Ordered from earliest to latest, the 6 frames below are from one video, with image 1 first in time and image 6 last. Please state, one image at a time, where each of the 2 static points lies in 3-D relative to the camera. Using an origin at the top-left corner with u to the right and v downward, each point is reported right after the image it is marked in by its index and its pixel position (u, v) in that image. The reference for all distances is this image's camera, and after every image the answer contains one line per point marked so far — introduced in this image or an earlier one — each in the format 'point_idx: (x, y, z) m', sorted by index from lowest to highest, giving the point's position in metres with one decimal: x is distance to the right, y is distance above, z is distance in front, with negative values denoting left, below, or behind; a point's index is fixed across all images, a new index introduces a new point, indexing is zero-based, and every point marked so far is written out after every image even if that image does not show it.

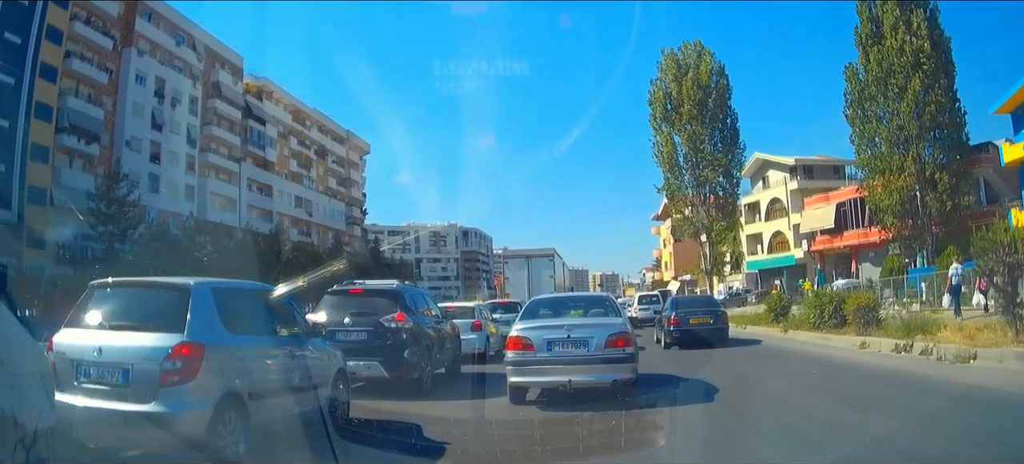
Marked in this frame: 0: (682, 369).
0: (+3.6, -2.8, +16.4) m
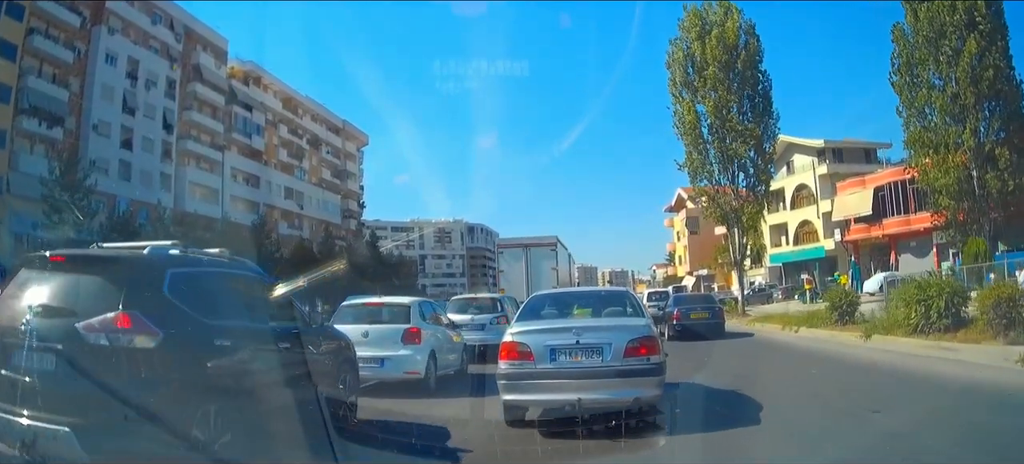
0: (+3.4, -2.5, +13.5) m
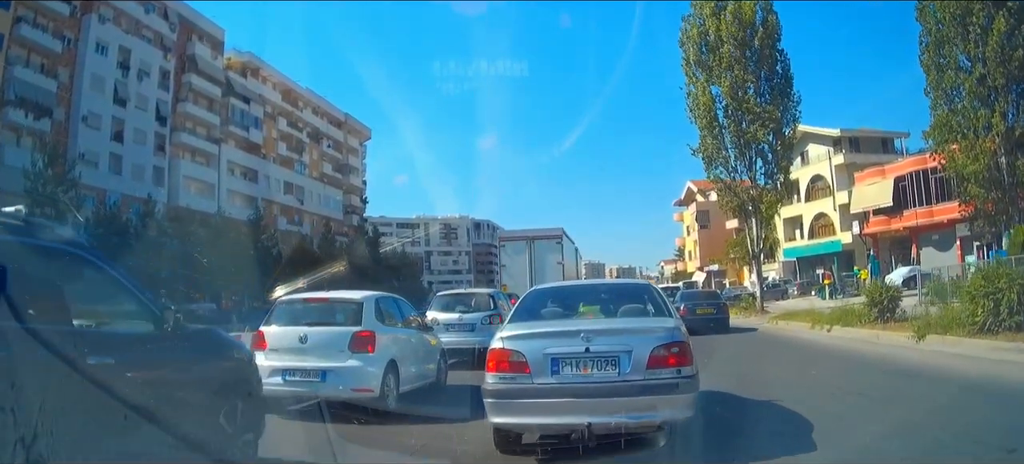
0: (+3.4, -2.3, +12.4) m
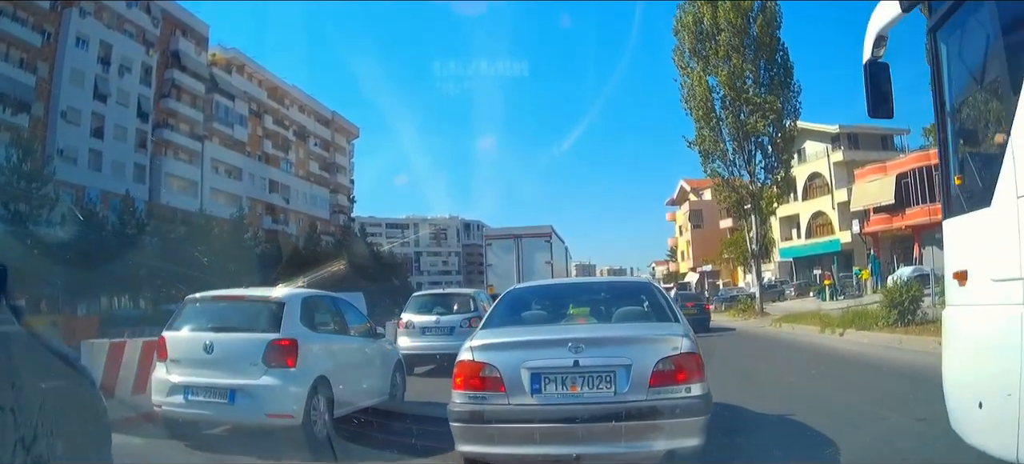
0: (+3.2, -2.2, +11.6) m
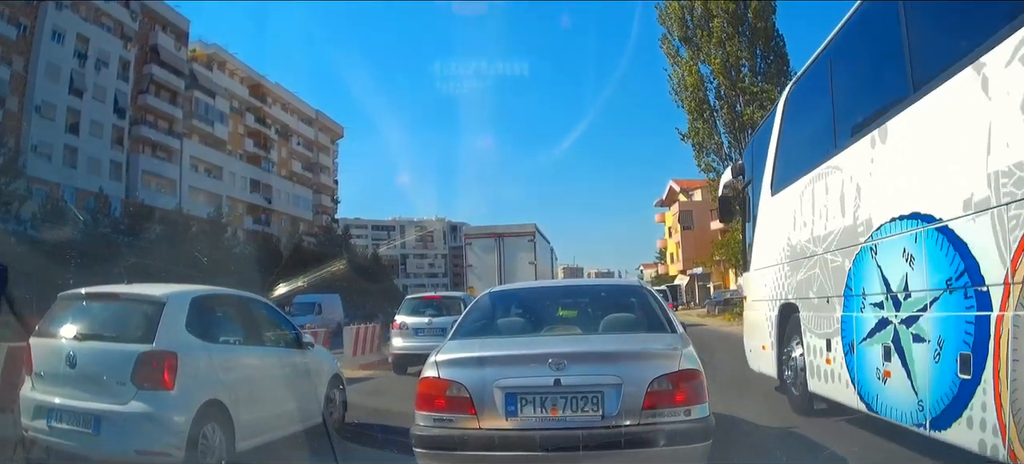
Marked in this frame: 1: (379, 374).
0: (+2.9, -2.2, +10.9) m
1: (-2.4, -2.5, +13.4) m
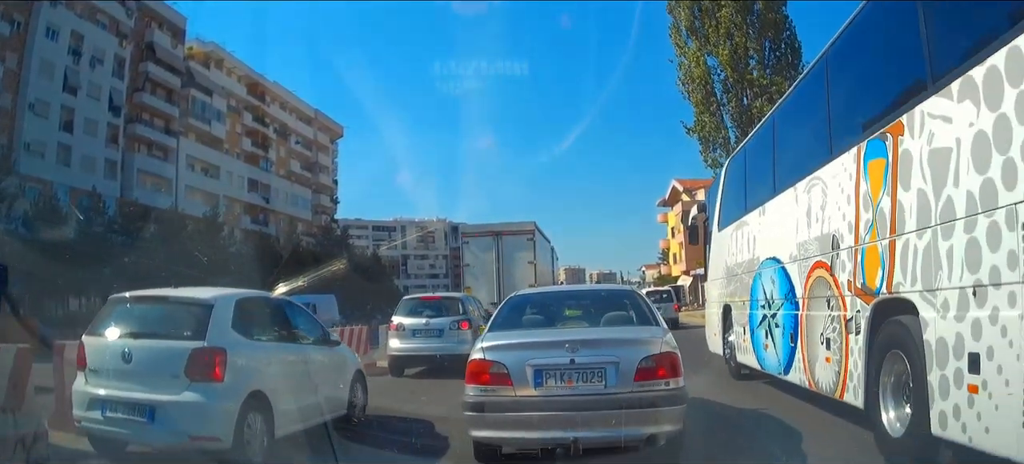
0: (+3.0, -2.2, +10.4) m
1: (-2.3, -2.5, +12.9) m
